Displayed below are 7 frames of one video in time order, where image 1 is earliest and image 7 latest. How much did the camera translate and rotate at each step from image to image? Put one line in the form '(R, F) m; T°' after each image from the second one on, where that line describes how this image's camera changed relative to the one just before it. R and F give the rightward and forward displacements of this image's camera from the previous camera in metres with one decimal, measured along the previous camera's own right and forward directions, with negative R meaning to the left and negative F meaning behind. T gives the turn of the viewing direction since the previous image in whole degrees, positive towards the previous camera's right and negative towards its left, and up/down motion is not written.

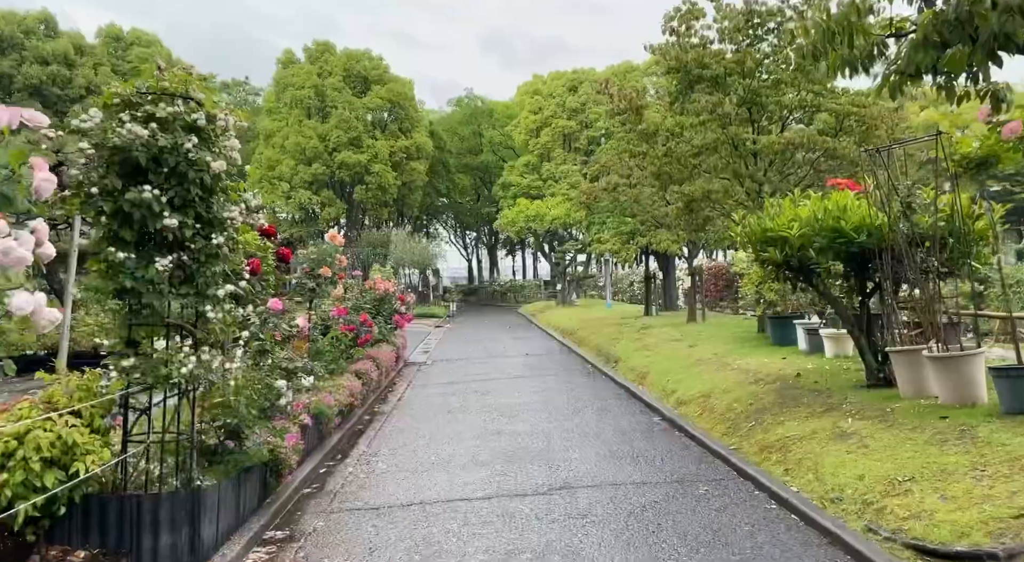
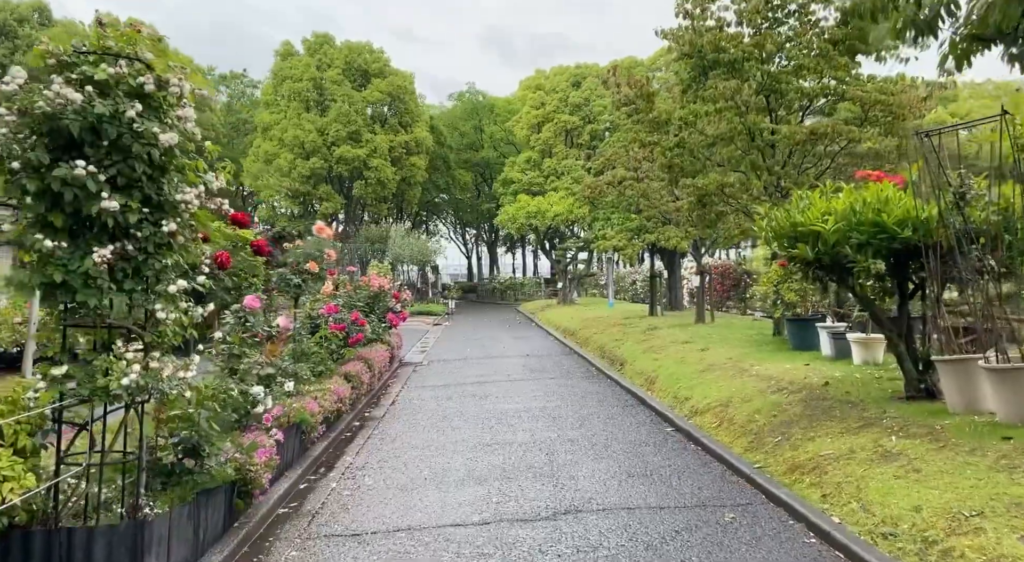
(0.0, +0.7) m; 0°
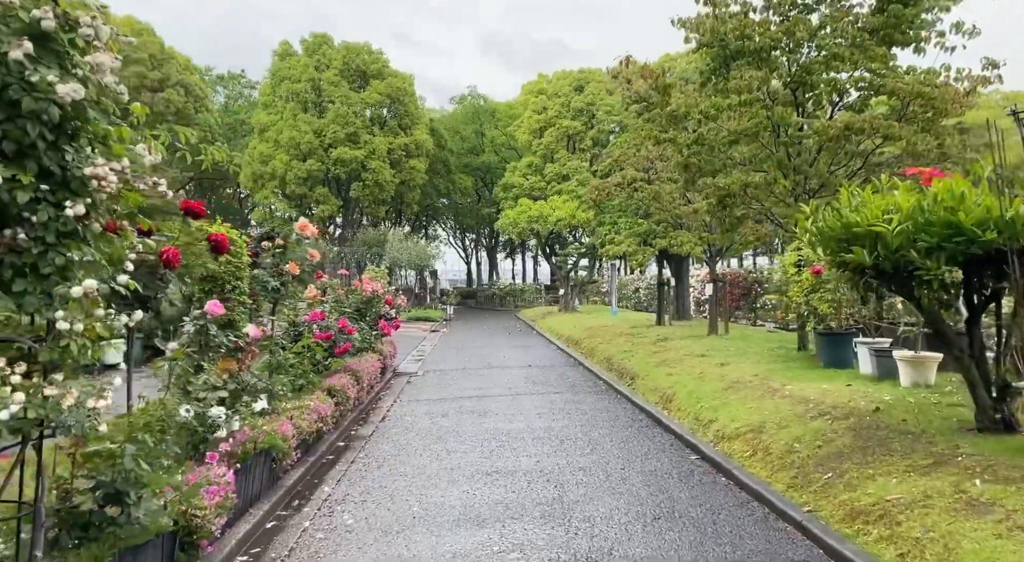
(-0.1, +0.9) m; 0°
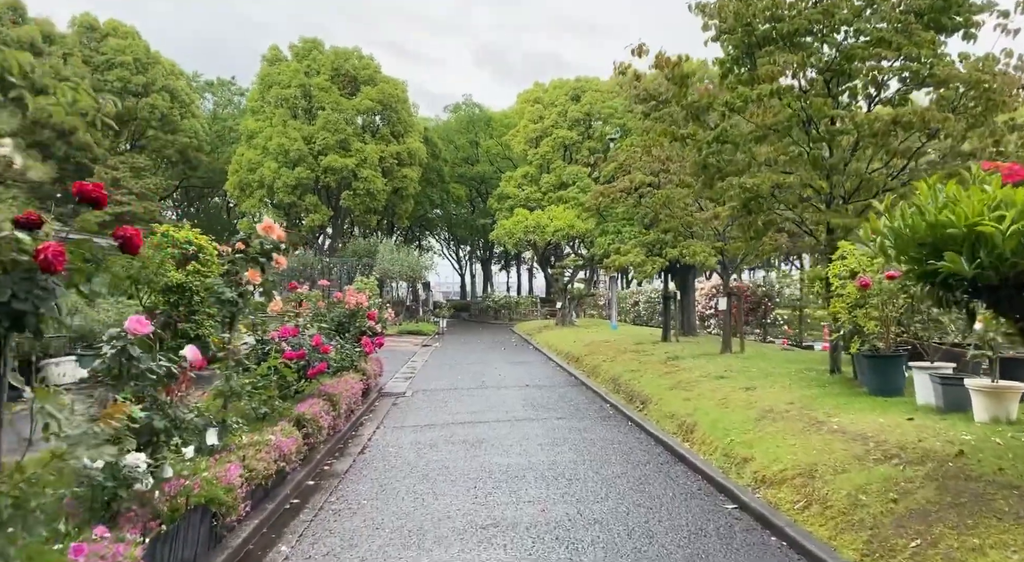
(-0.1, +1.1) m; 0°
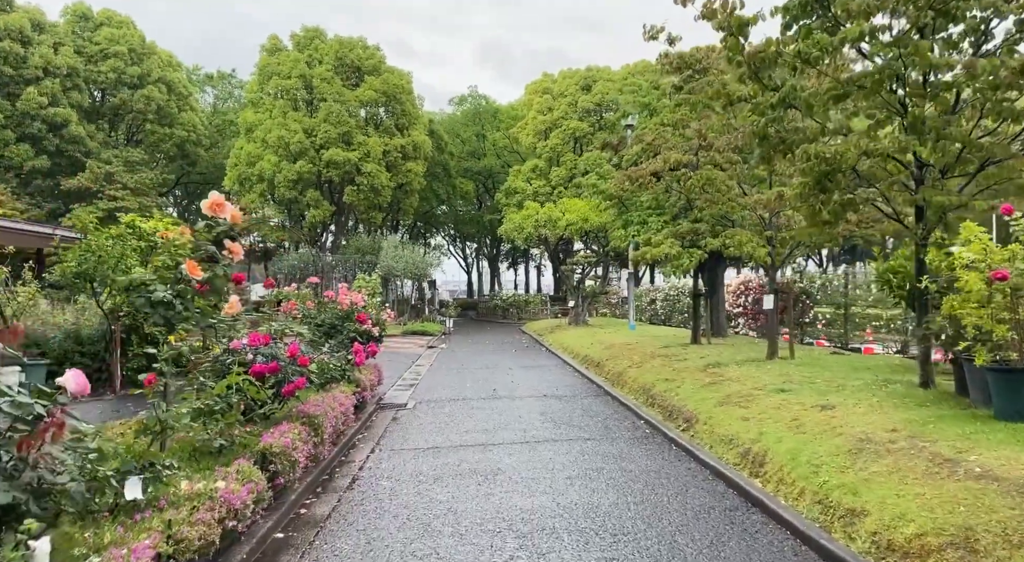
(-0.1, +1.6) m; -1°
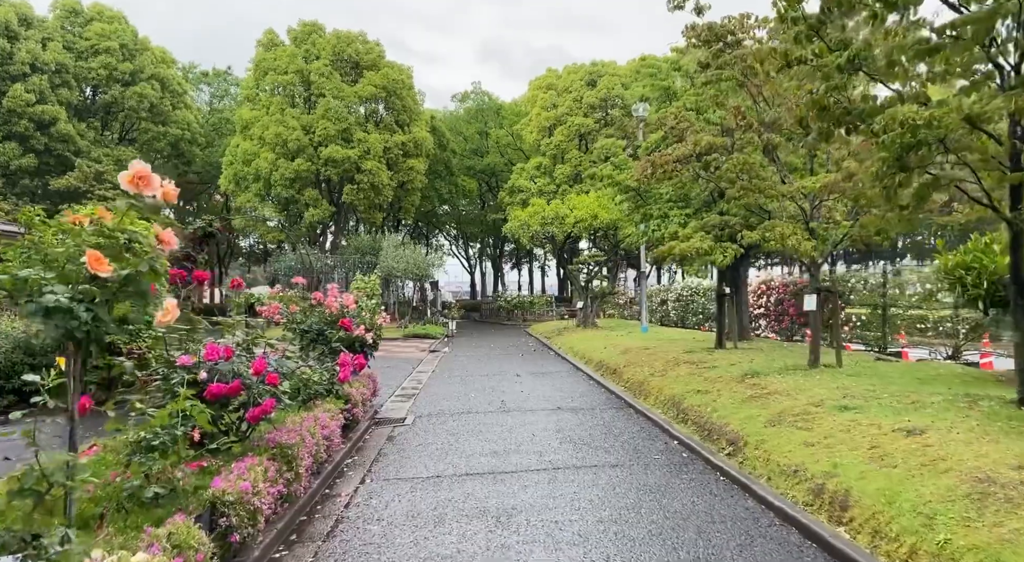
(-0.1, +1.2) m; 0°
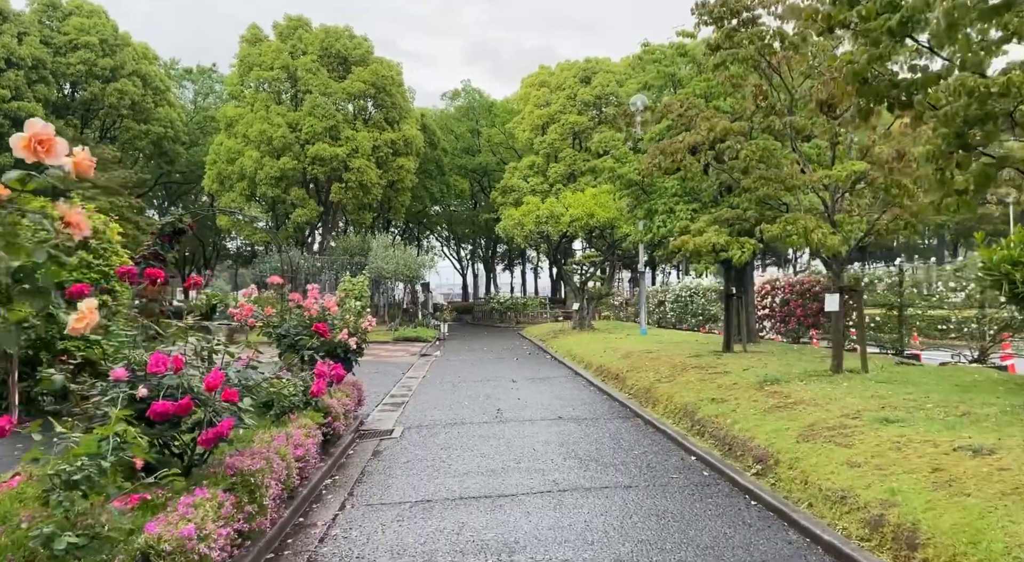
(-0.1, +0.8) m; +1°
